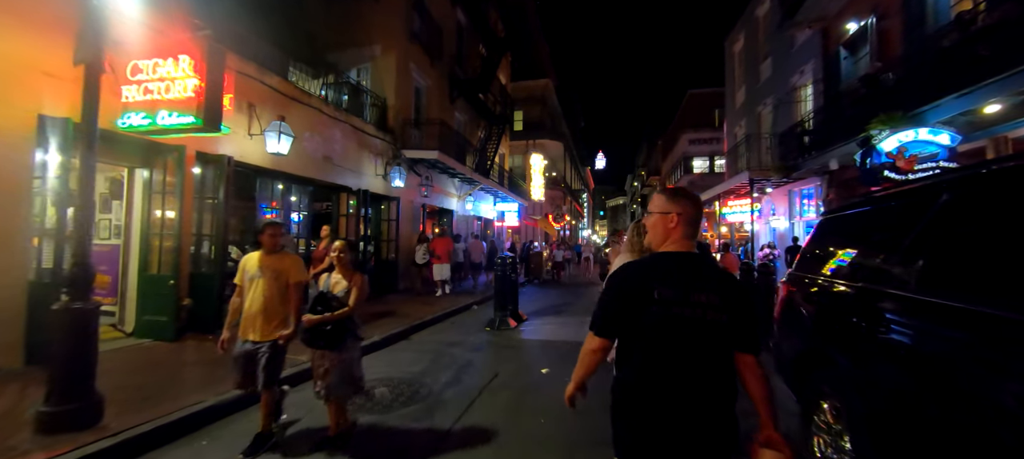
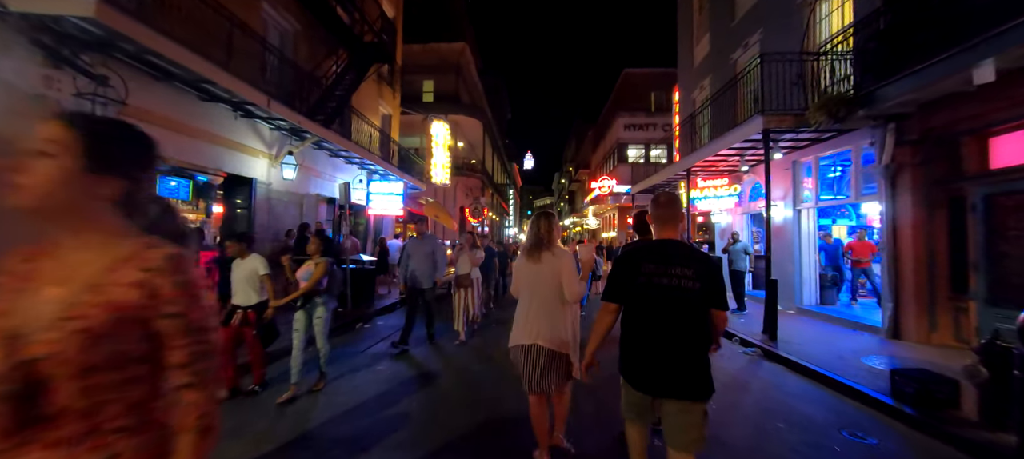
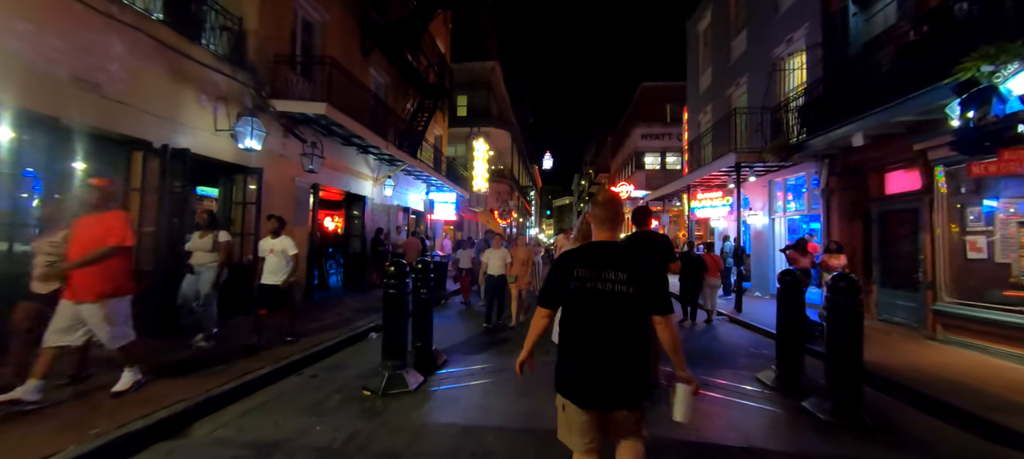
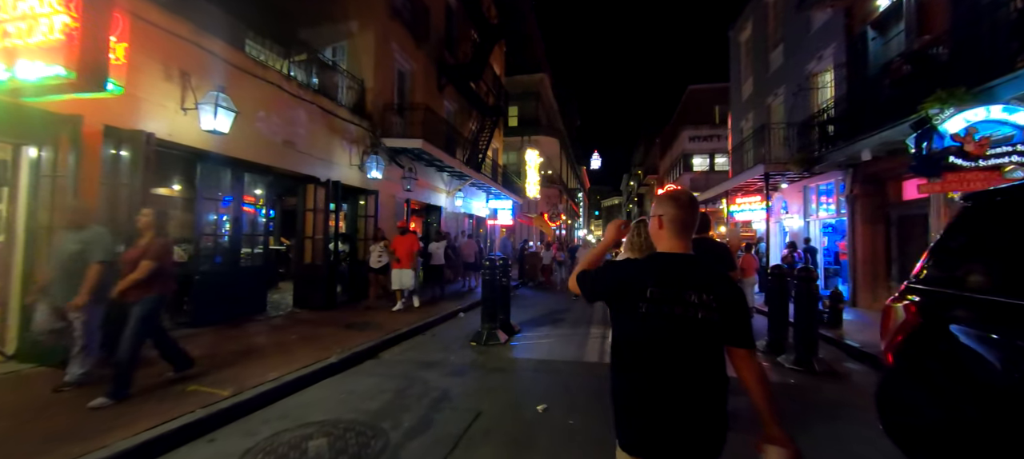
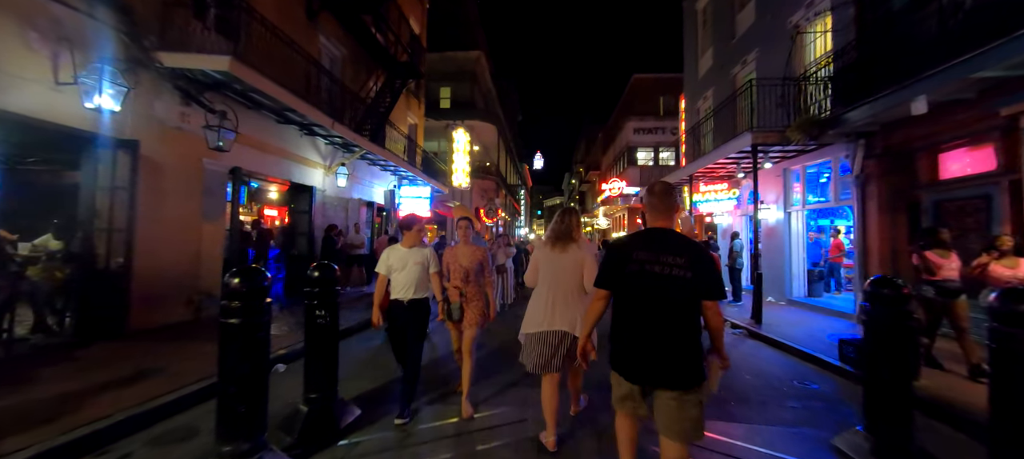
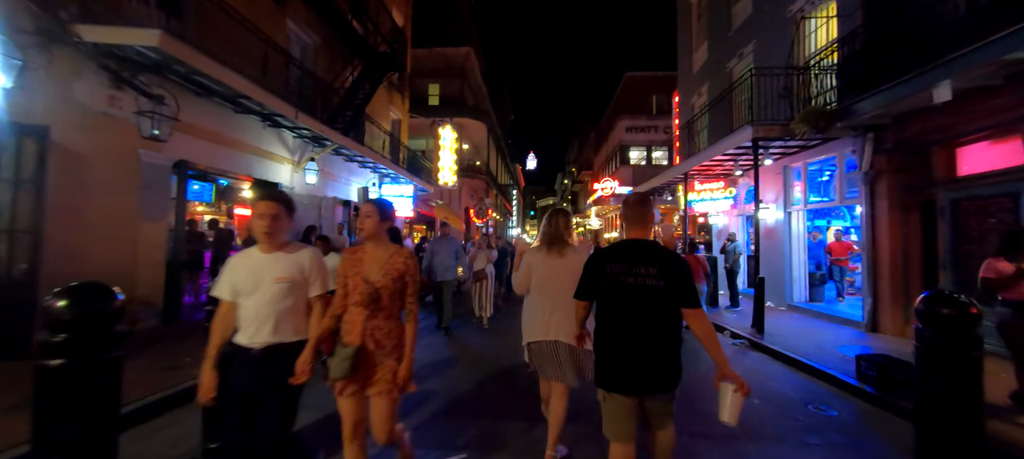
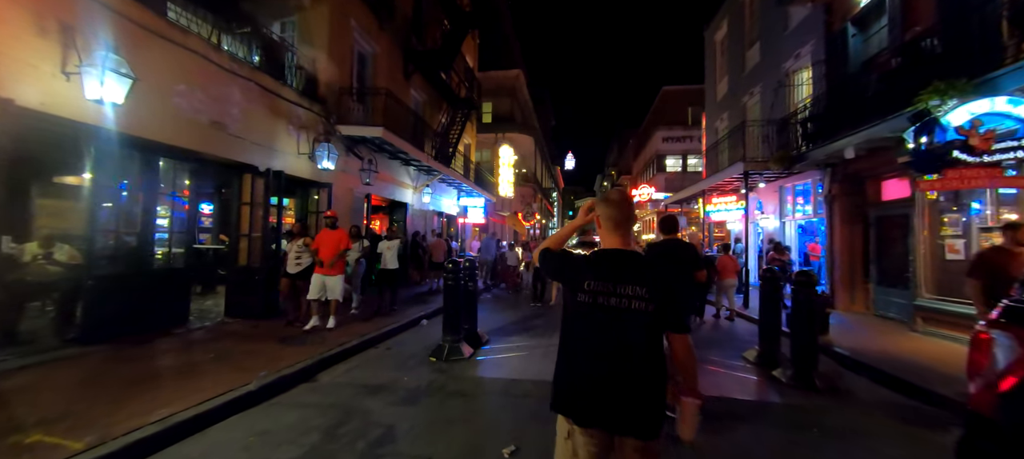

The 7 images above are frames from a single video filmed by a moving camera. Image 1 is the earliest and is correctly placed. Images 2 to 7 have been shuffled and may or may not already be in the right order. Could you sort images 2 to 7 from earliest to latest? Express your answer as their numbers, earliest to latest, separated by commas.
4, 7, 3, 5, 6, 2
